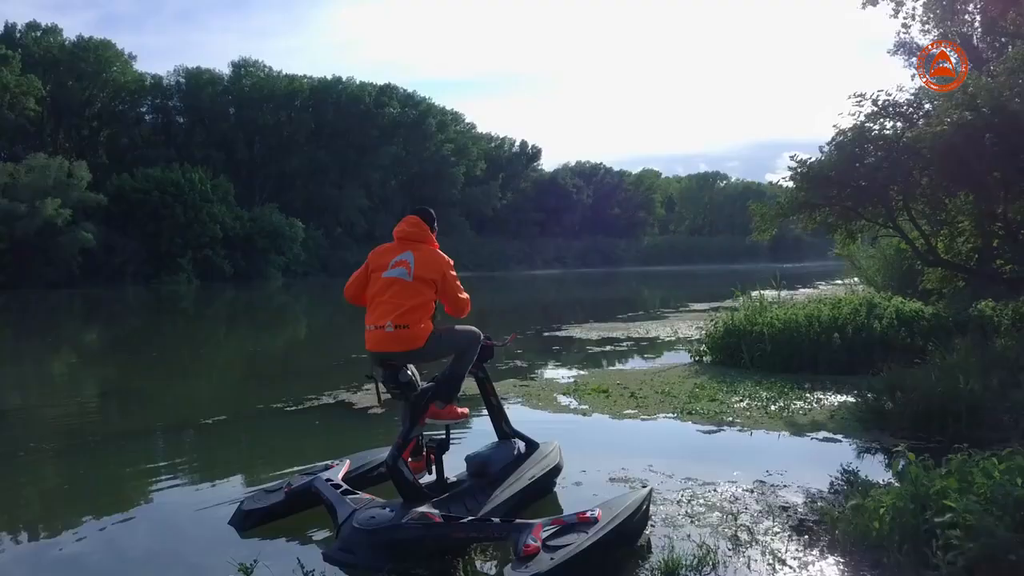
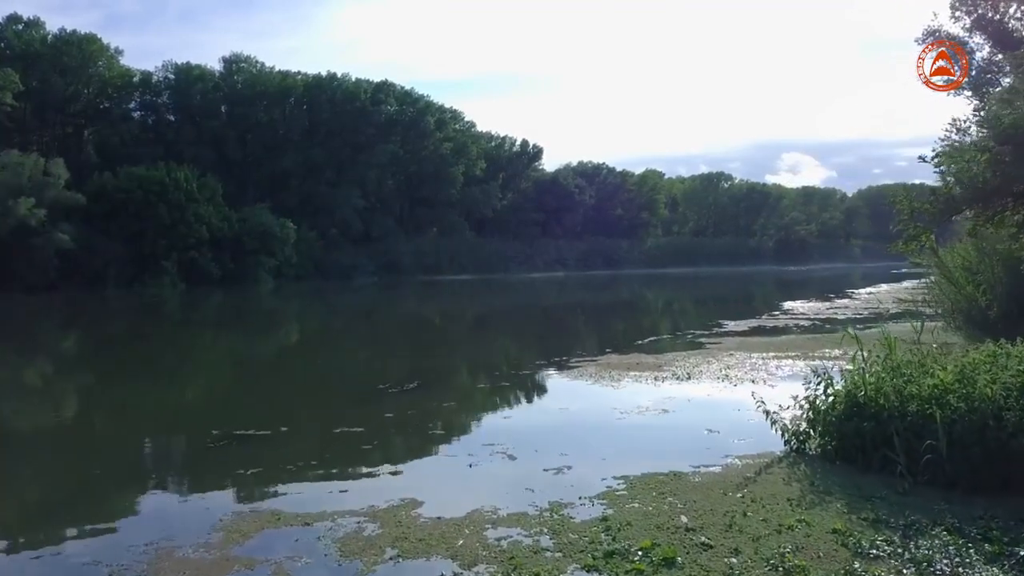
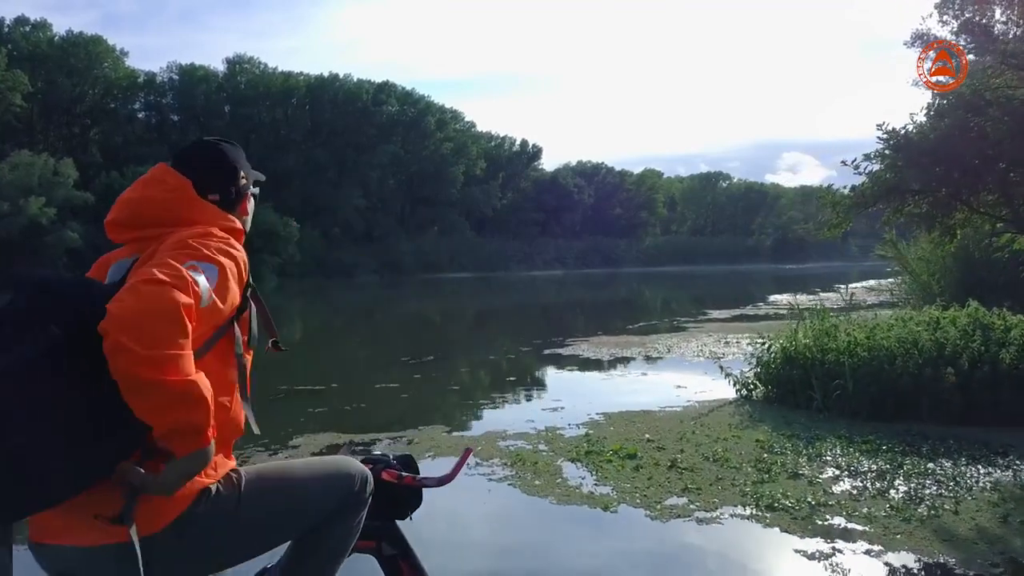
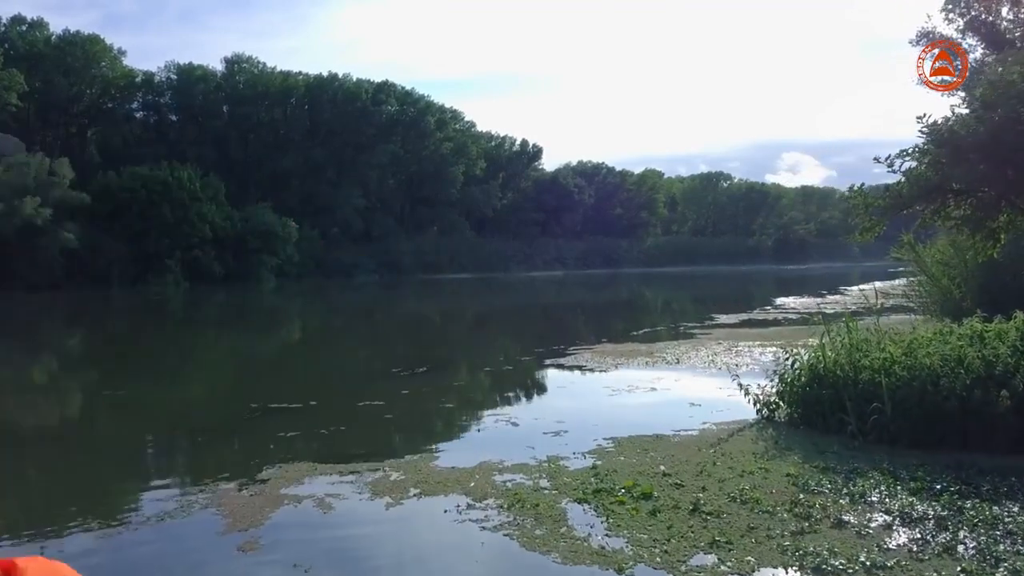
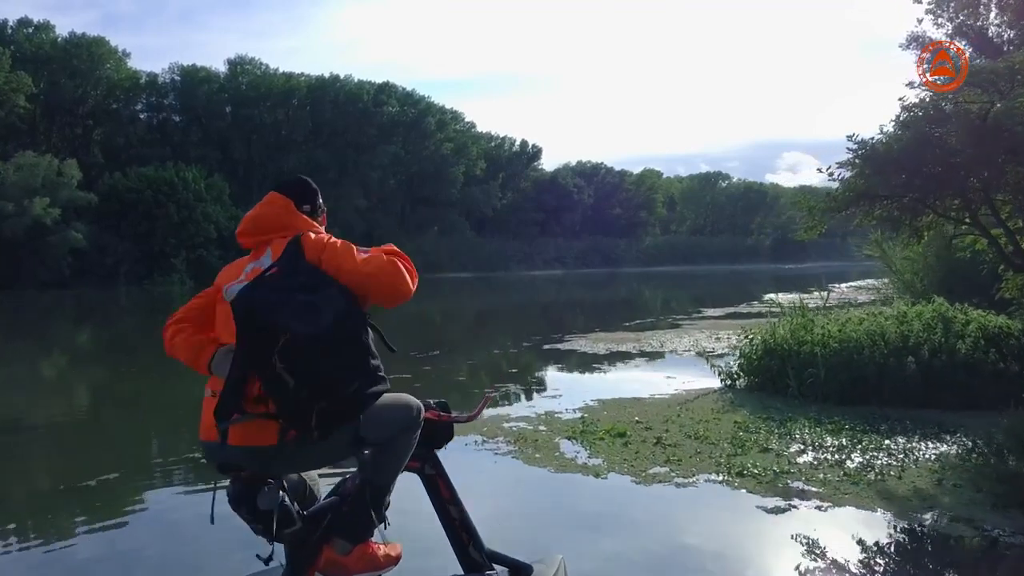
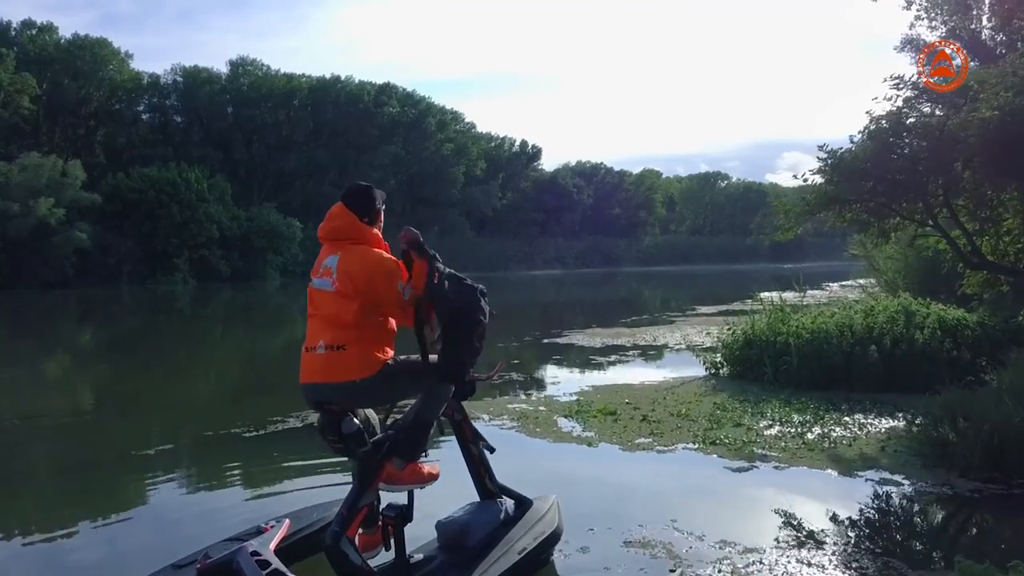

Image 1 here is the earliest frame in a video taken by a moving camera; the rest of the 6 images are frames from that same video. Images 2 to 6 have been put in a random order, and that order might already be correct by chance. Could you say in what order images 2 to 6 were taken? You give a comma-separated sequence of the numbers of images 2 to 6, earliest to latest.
6, 5, 3, 4, 2
